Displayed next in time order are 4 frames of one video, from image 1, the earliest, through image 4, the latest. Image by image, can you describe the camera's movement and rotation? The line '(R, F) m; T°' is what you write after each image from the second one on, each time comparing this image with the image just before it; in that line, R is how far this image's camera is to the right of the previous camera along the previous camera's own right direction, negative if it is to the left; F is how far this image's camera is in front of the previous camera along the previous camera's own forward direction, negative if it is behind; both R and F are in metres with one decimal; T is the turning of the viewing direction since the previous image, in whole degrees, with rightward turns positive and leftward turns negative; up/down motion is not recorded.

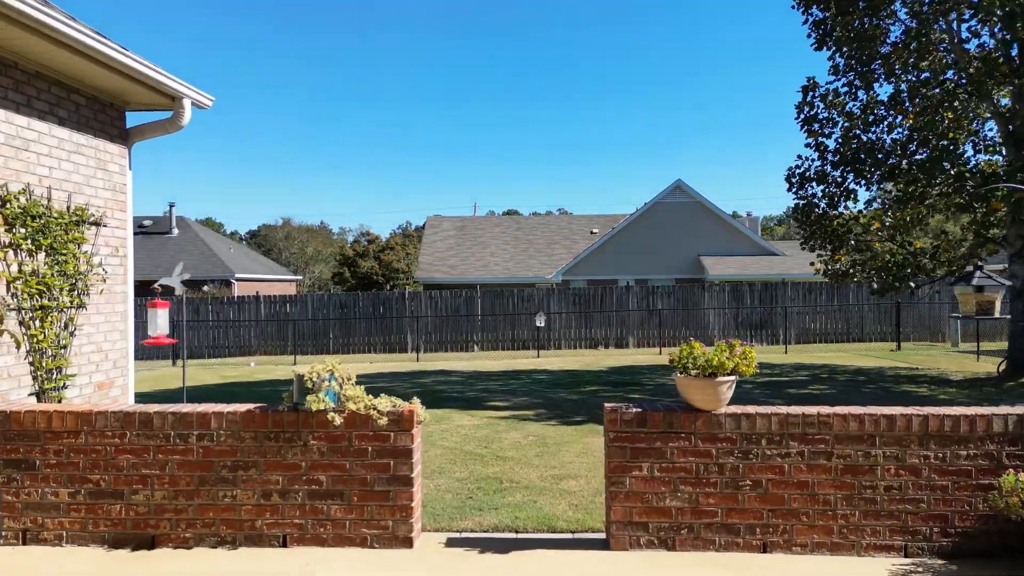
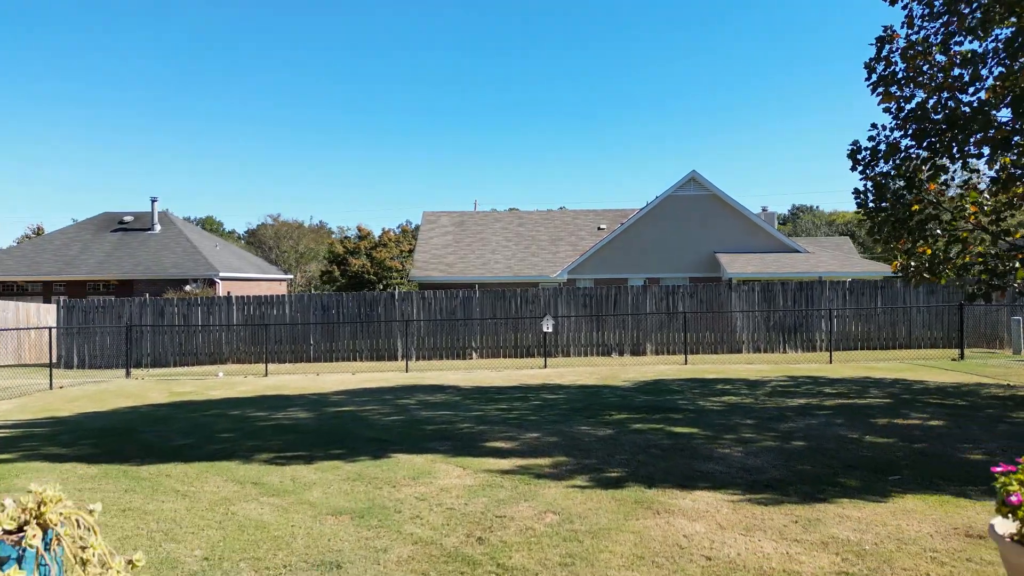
(-0.1, +2.1) m; 0°
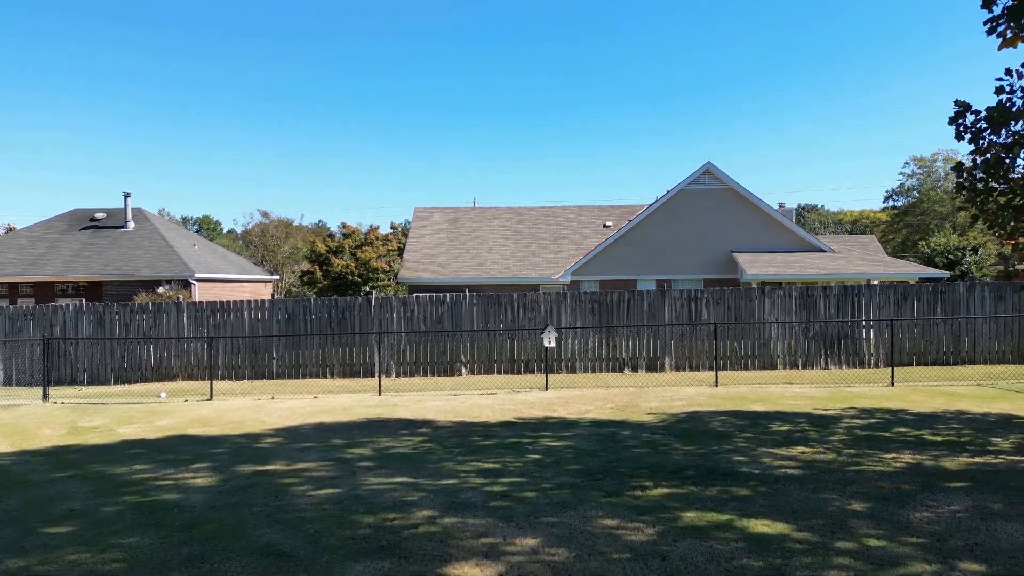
(+0.1, +2.4) m; 0°
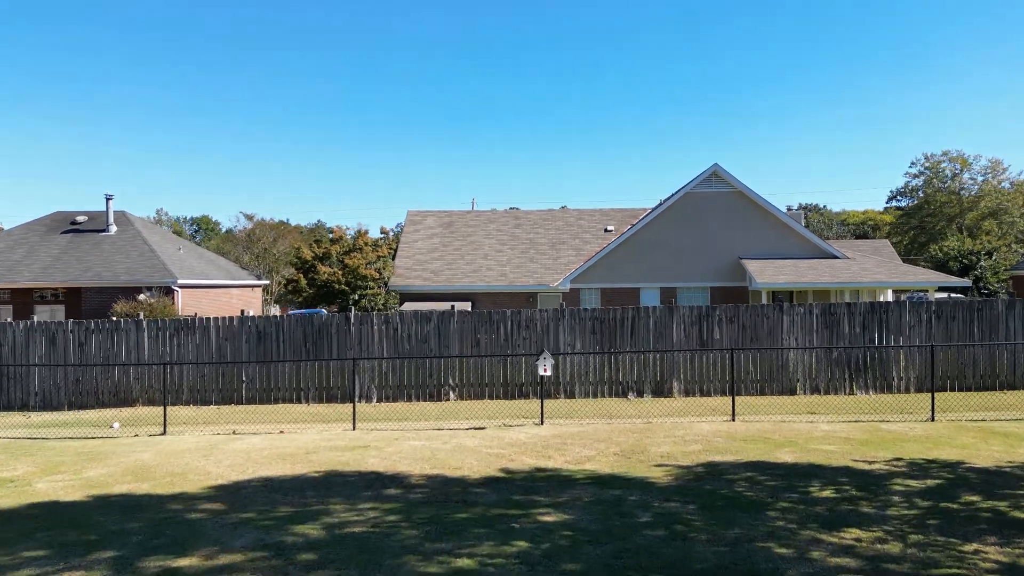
(+0.2, +1.3) m; 0°
